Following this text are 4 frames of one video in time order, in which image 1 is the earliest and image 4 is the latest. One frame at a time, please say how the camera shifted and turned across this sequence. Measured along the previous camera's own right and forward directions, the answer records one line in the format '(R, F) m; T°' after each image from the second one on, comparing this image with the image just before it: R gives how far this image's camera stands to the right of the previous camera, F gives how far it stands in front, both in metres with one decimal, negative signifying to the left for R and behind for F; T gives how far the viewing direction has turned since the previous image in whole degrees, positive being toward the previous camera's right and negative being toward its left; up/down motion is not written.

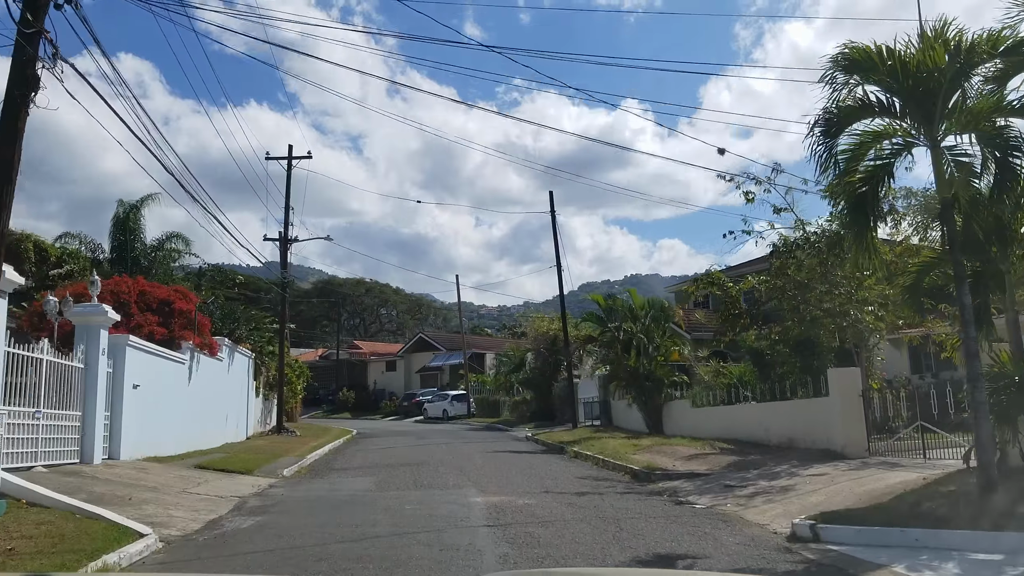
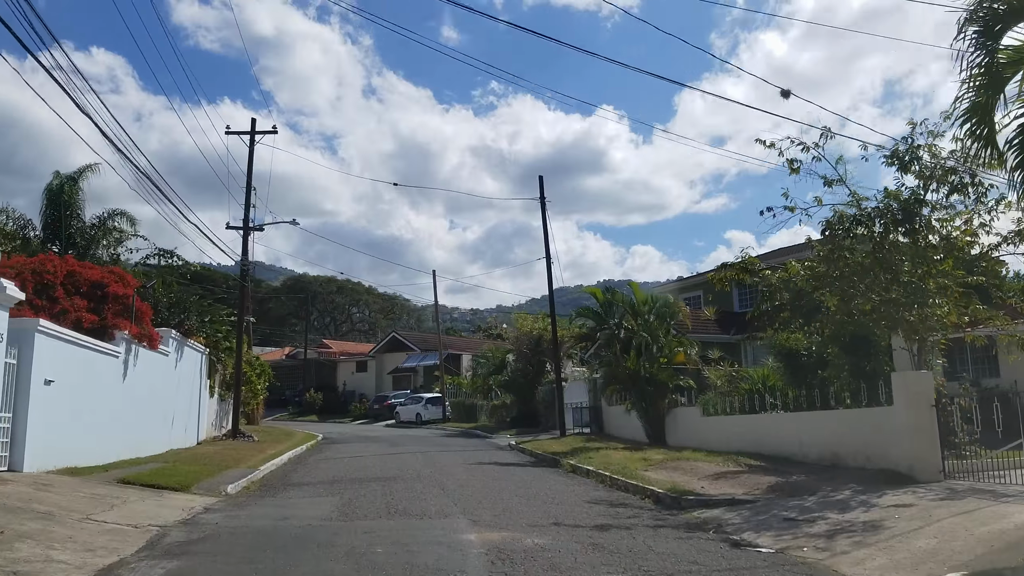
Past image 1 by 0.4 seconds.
(-0.3, +2.5) m; +2°
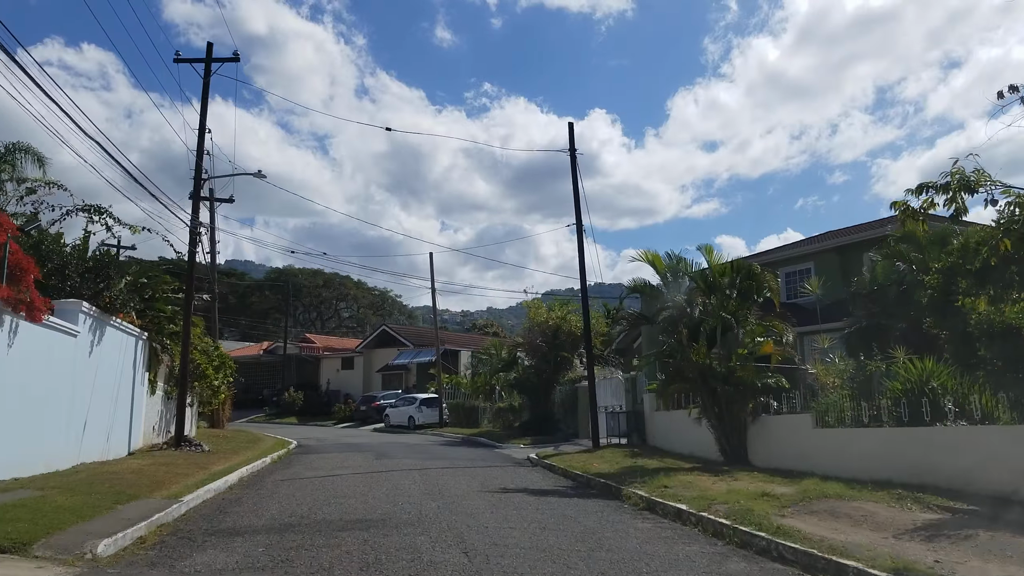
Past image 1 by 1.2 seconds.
(-0.7, +5.1) m; +1°
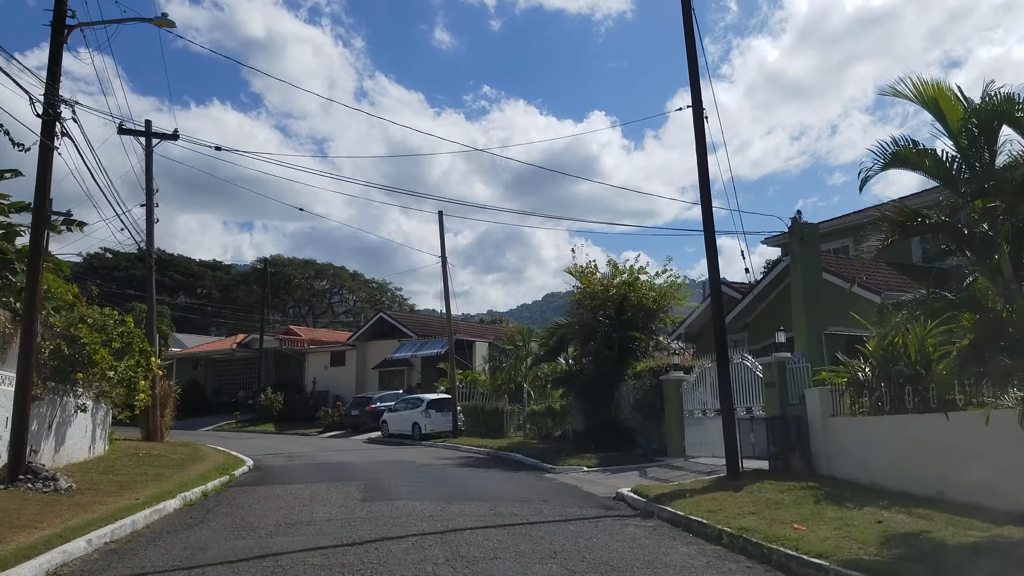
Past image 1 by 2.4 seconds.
(-1.1, +7.9) m; 0°
